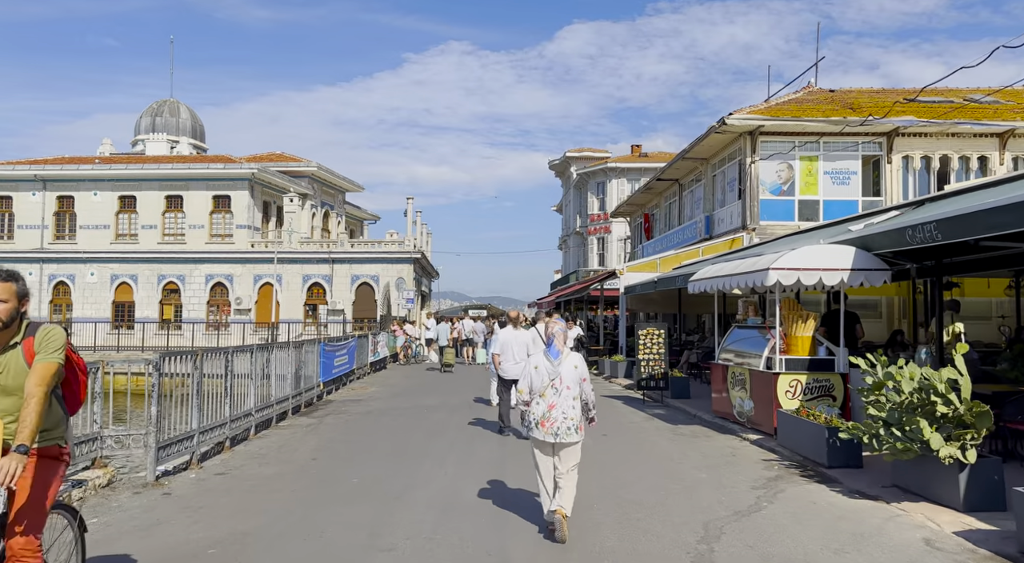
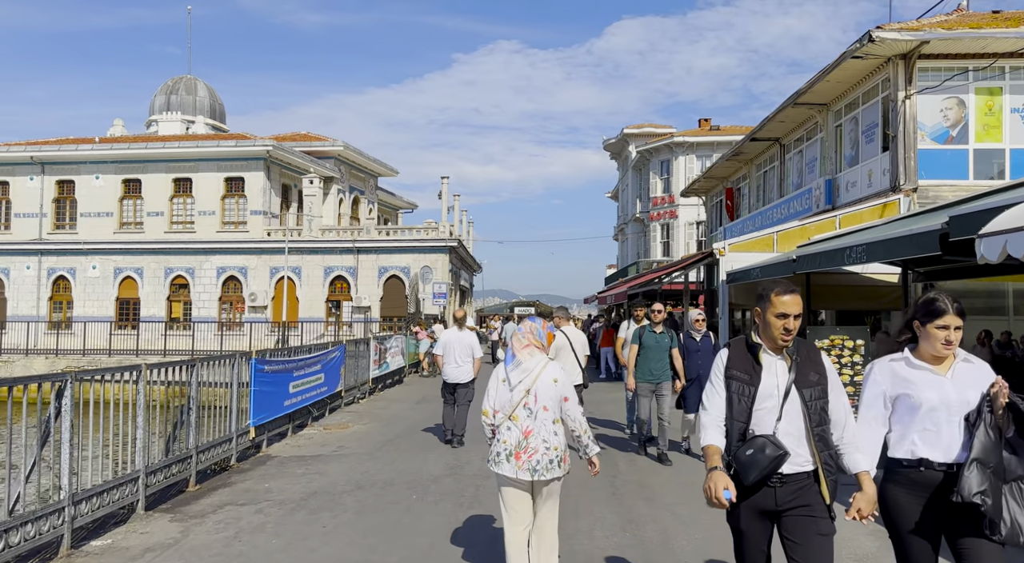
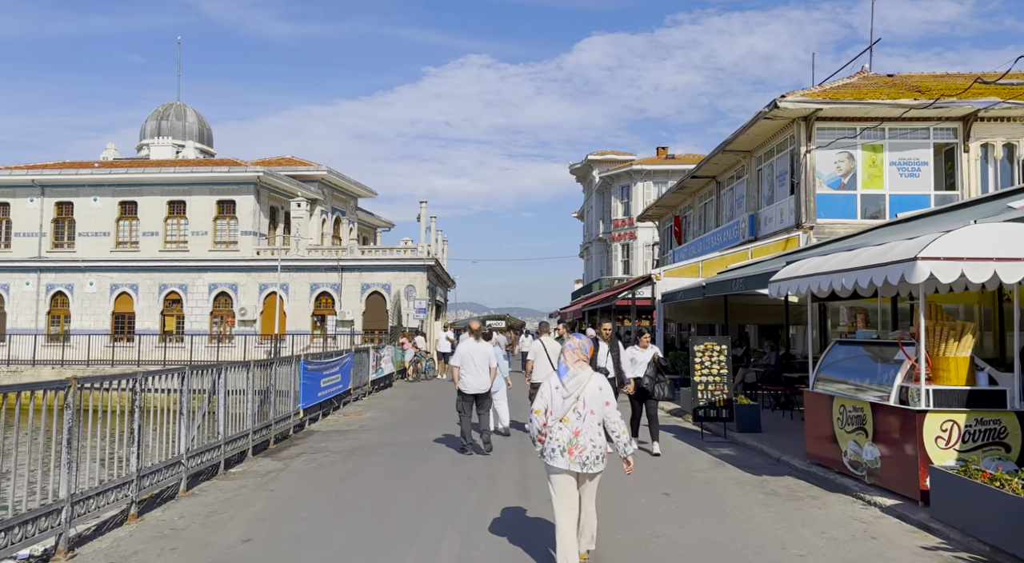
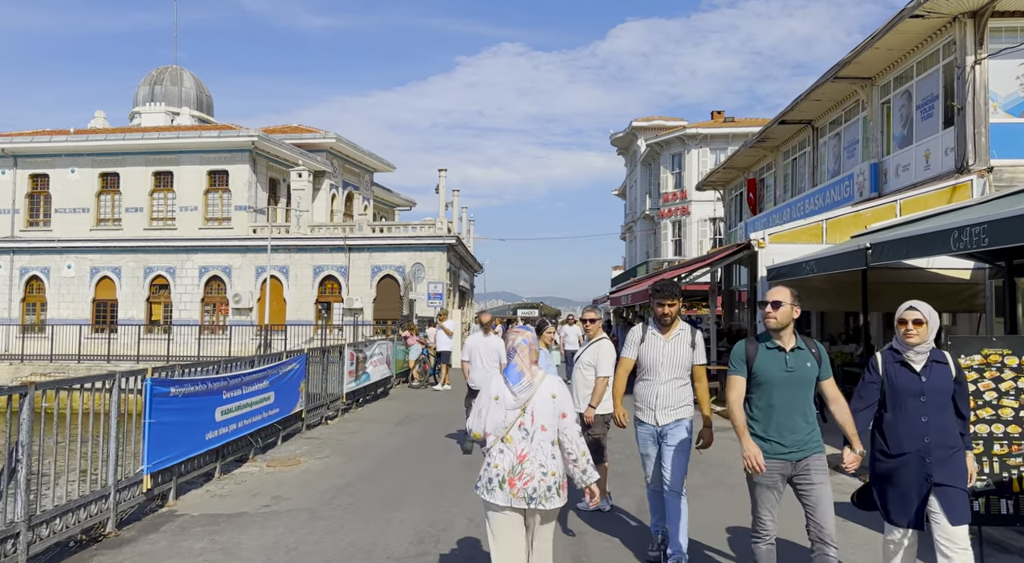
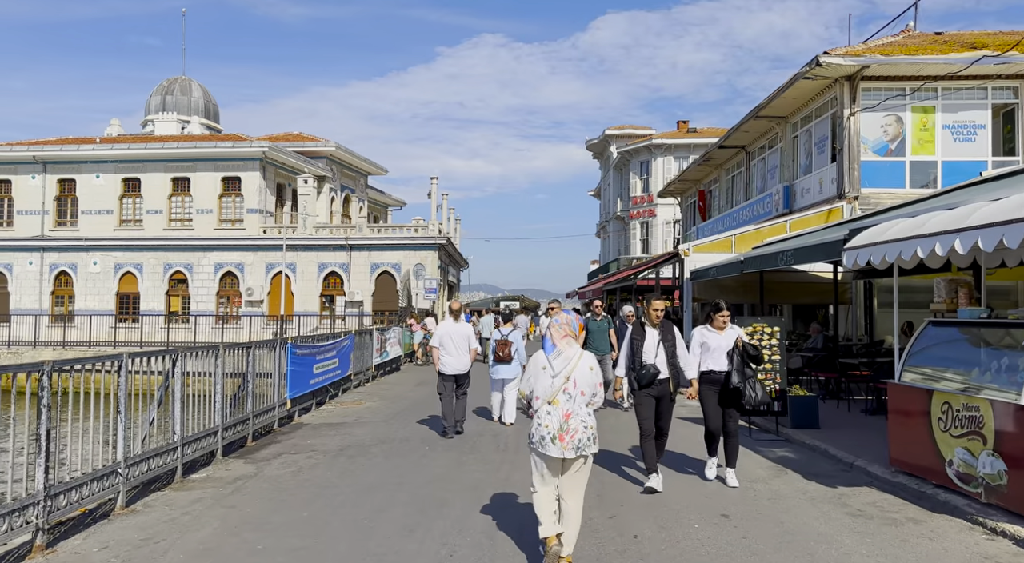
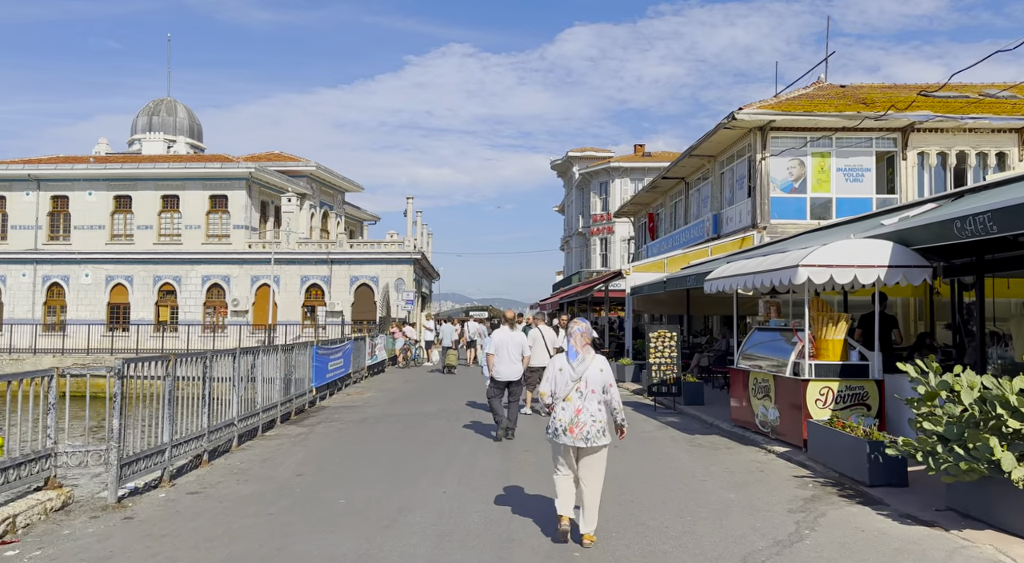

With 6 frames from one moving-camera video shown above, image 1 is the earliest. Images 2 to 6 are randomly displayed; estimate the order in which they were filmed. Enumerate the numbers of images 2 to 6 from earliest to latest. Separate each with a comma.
6, 3, 5, 2, 4
